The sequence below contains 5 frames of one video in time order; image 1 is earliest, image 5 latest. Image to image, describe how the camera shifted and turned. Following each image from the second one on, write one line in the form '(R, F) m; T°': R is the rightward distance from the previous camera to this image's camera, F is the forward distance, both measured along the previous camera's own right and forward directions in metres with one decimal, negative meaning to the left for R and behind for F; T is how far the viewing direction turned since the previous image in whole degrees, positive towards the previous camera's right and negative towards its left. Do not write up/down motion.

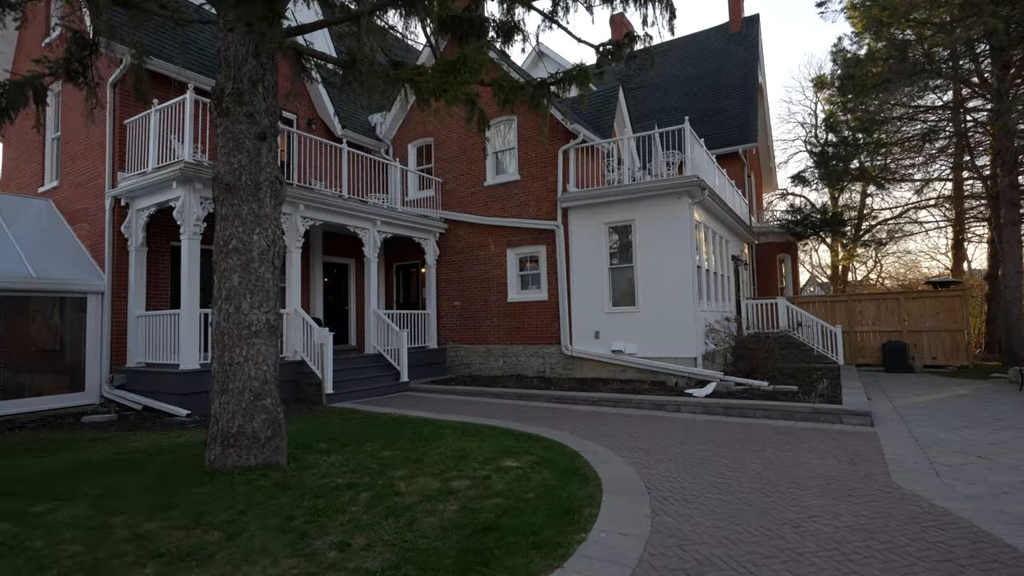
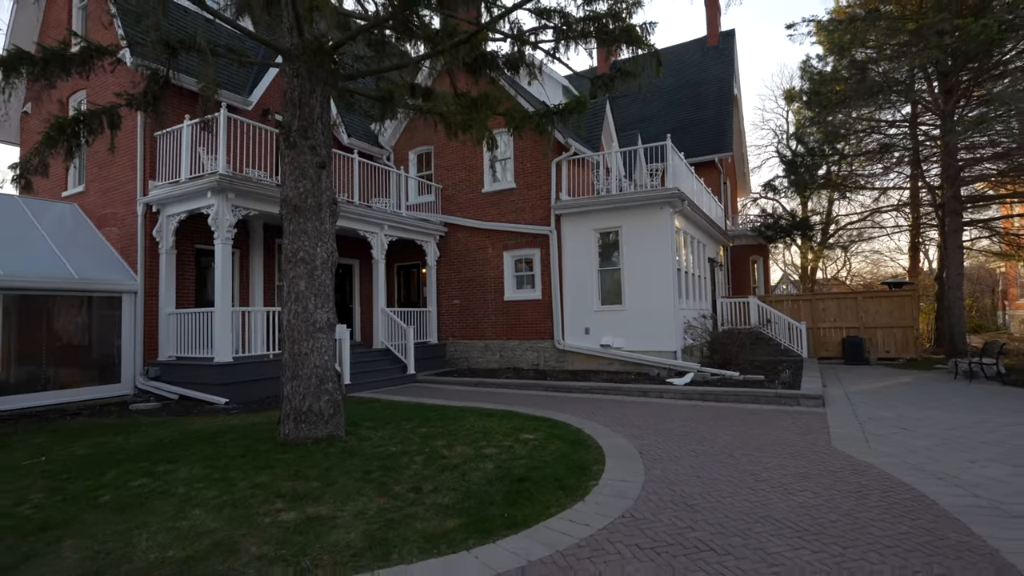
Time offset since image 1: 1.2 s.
(-0.5, -1.1) m; +2°
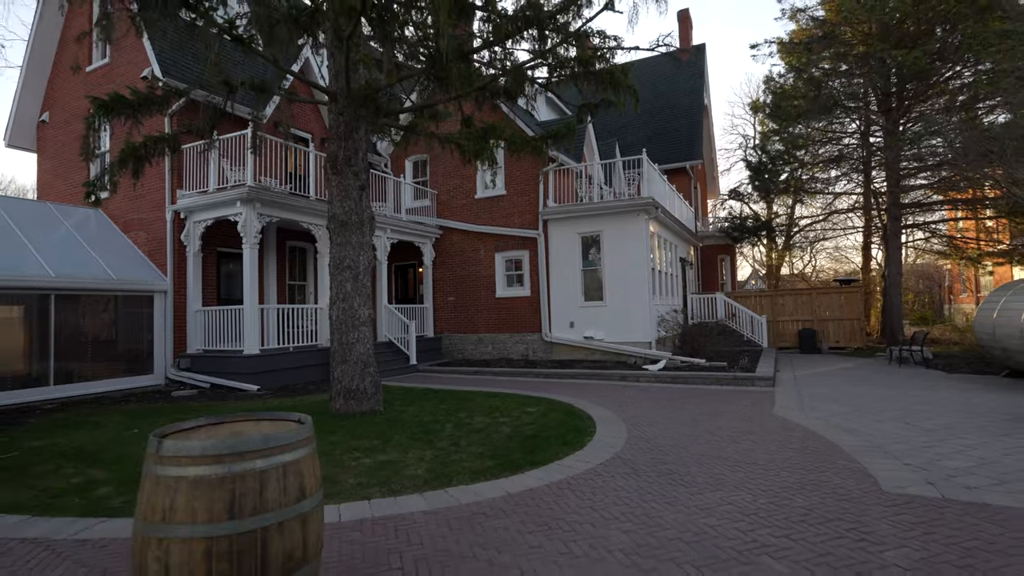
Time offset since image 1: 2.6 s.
(-0.4, -1.4) m; +3°
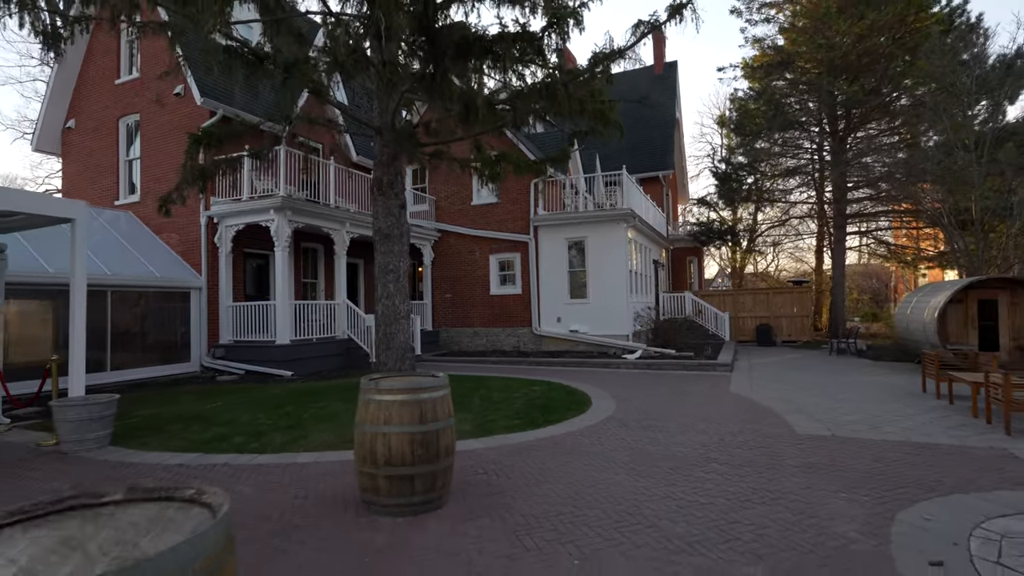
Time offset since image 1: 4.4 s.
(-0.7, -1.8) m; +3°
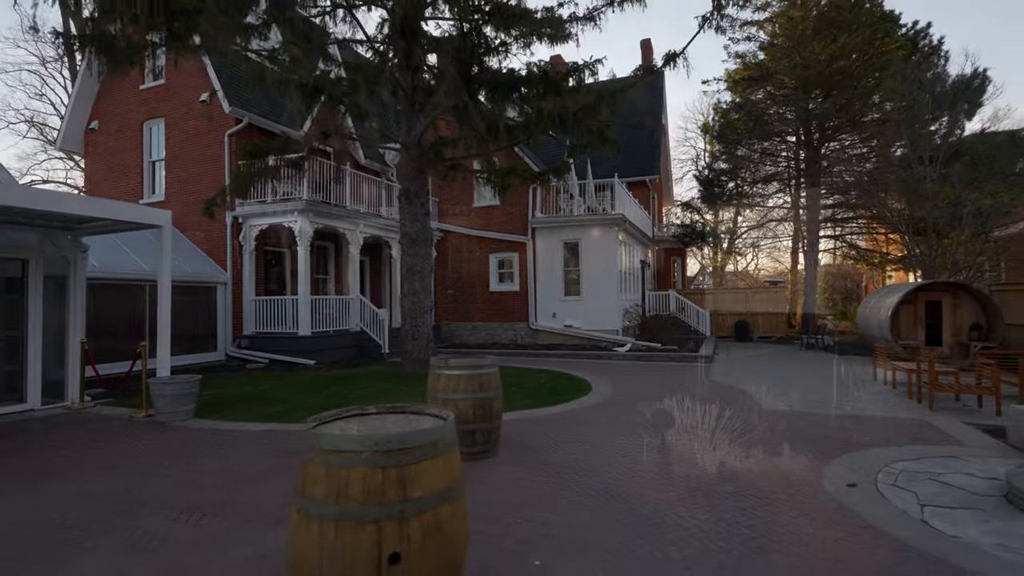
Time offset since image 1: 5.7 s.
(-0.5, -1.3) m; +2°
